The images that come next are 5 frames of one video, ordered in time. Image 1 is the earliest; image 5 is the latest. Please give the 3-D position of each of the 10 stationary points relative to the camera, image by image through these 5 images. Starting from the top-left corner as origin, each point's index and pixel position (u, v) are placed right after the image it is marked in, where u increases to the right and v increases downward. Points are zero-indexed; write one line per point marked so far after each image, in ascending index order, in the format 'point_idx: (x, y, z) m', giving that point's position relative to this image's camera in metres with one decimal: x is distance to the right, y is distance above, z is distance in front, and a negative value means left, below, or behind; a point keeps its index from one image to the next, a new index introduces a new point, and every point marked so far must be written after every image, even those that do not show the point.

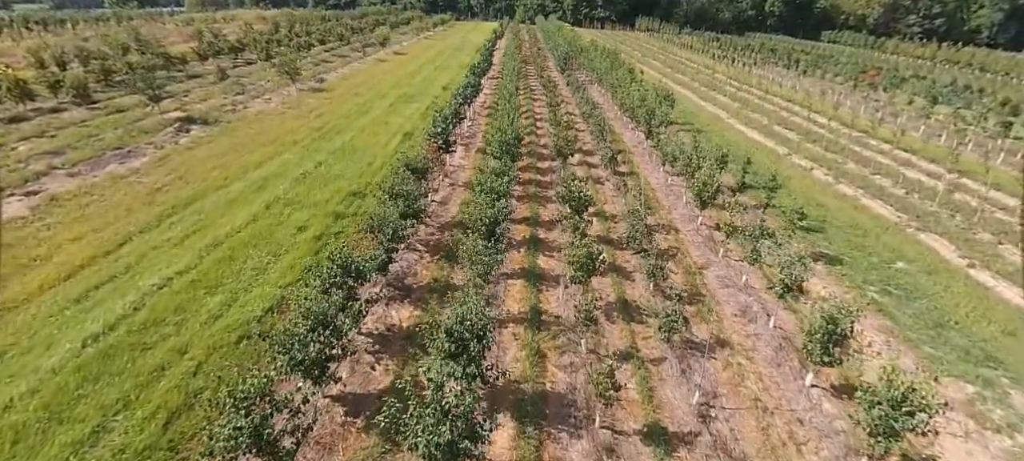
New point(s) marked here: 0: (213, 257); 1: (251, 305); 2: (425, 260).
0: (-11.3, -1.0, +17.8) m
1: (-8.5, -2.4, +15.3) m
2: (-3.5, -1.2, +19.3) m
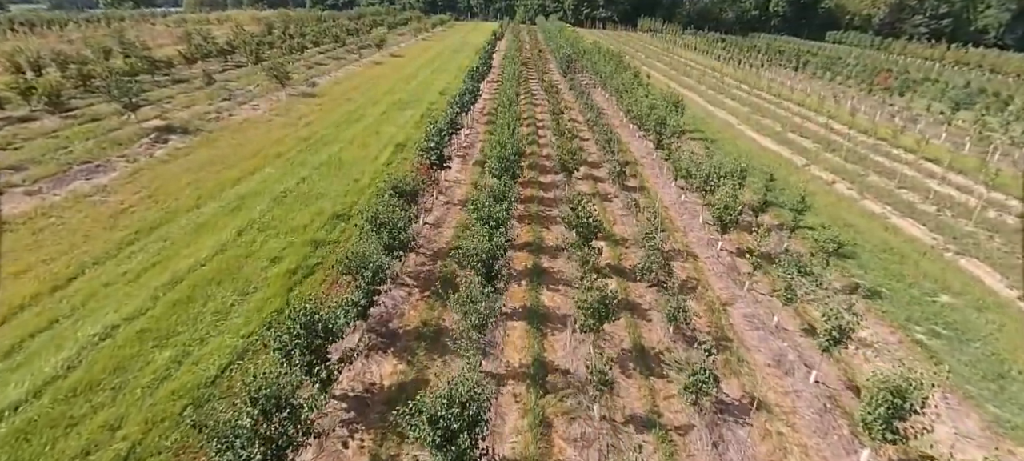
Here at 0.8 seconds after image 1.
0: (-11.3, -2.2, +15.6) m
1: (-8.5, -3.6, +13.0) m
2: (-3.5, -2.4, +17.0) m
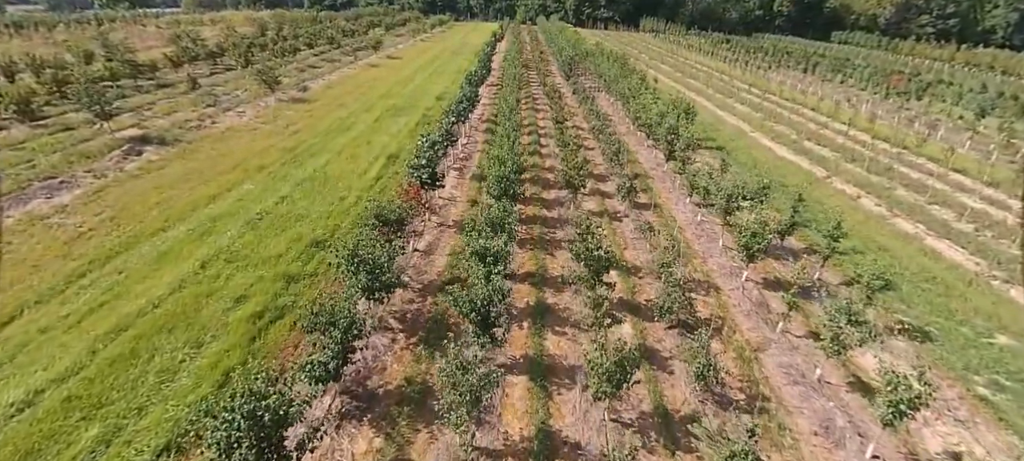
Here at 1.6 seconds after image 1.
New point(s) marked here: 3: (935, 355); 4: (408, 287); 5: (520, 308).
0: (-11.3, -3.4, +13.3) m
1: (-8.5, -4.8, +10.7) m
2: (-3.5, -3.6, +14.7) m
3: (+14.5, -4.2, +16.1) m
4: (-3.9, -2.1, +17.6) m
5: (+0.3, -2.8, +17.0) m
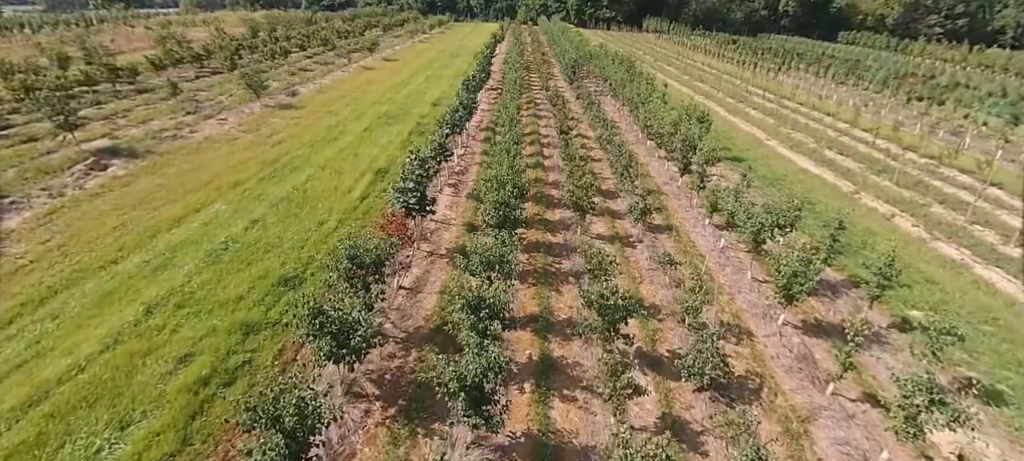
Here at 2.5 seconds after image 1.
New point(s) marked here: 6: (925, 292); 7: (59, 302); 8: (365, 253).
0: (-11.3, -4.7, +10.7) m
1: (-8.5, -6.1, +8.1) m
2: (-3.5, -4.9, +12.1) m
3: (+14.5, -5.5, +13.5) m
4: (-3.9, -3.3, +15.0) m
5: (+0.2, -4.1, +14.4) m
6: (+17.1, -2.6, +19.3) m
7: (-15.5, -2.4, +16.2) m
8: (-4.4, -0.7, +14.3) m
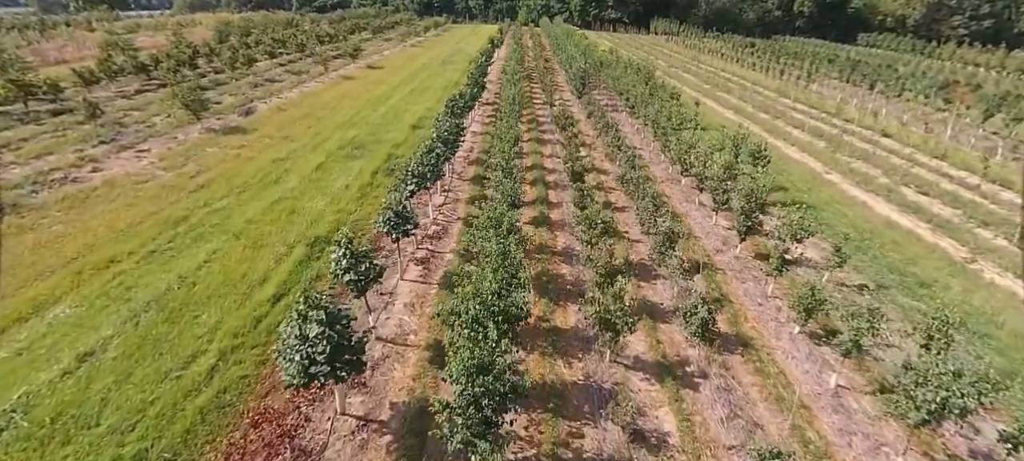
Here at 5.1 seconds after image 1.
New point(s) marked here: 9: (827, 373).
0: (-11.7, -8.5, +2.8) m
1: (-8.9, -9.9, +0.2) m
2: (-3.9, -8.7, +4.1) m
3: (+14.1, -9.4, +5.4) m
4: (-4.2, -7.2, +7.0) m
5: (-0.1, -7.9, +6.5) m
6: (+16.8, -6.4, +11.3) m
7: (-15.8, -6.3, +8.3) m
8: (-4.7, -4.5, +6.3) m
9: (+9.6, -4.4, +14.2) m
